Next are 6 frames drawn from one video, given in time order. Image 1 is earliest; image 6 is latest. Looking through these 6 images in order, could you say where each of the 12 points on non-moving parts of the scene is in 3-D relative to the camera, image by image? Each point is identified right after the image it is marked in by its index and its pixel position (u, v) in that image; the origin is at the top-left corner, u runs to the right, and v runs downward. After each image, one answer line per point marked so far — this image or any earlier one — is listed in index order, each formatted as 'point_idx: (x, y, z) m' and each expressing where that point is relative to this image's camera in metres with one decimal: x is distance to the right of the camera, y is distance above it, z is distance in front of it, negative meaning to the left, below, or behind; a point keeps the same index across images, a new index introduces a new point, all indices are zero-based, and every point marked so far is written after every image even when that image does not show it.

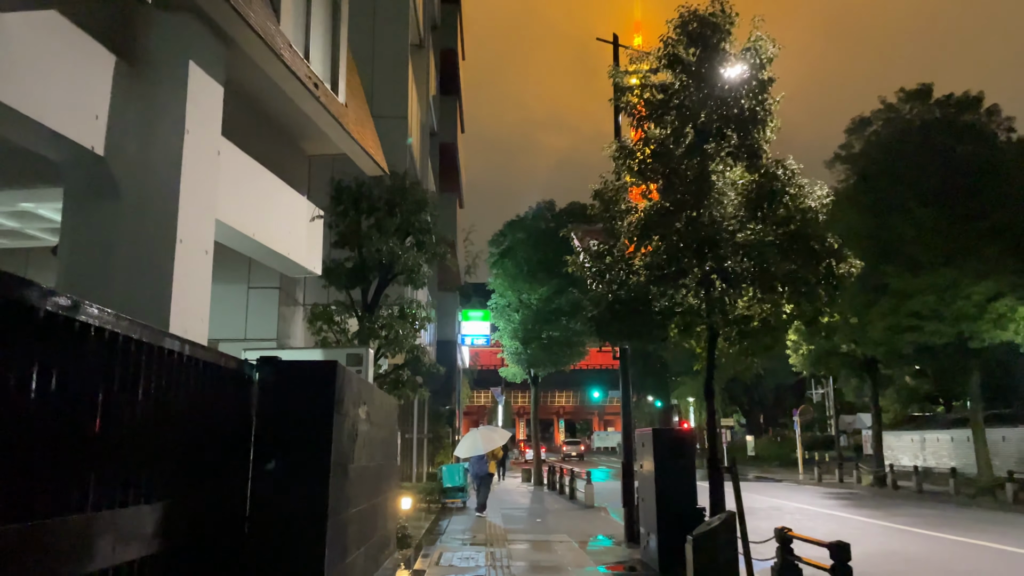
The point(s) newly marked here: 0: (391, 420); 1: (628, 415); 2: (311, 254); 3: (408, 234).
0: (-1.7, -1.8, +9.8) m
1: (+2.4, -2.6, +14.6) m
2: (-3.0, +0.5, +10.5) m
3: (-2.1, +1.1, +14.1) m
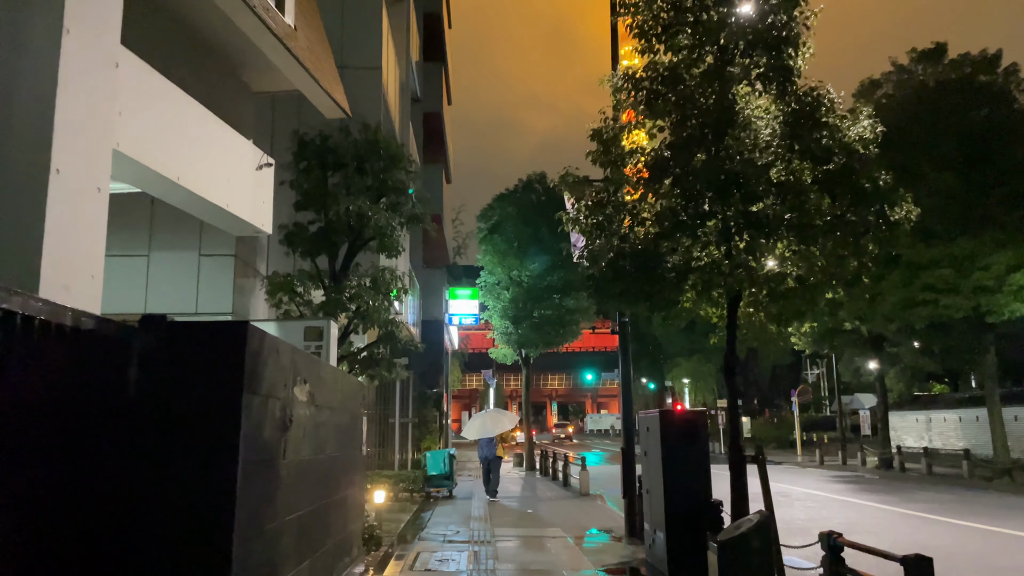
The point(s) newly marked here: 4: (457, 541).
0: (-1.9, -1.3, +8.3) m
1: (+2.2, -2.0, +13.1) m
2: (-3.2, +1.0, +8.9) m
3: (-2.3, +1.7, +12.5) m
4: (-1.0, -4.5, +12.4) m
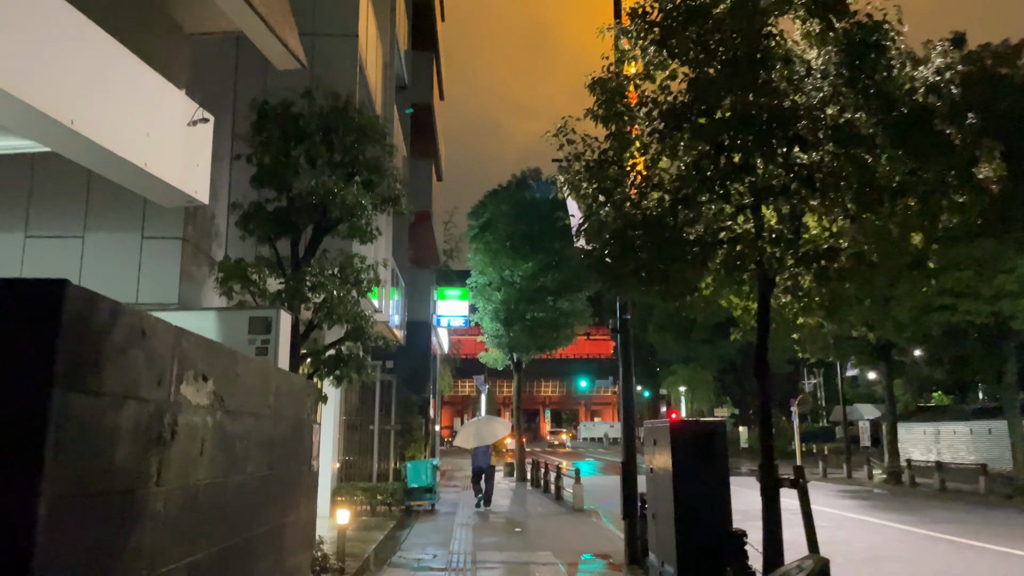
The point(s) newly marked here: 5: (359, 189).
0: (-2.1, -1.1, +6.7) m
1: (+2.0, -1.9, +11.6) m
2: (-3.4, +1.2, +7.4) m
3: (-2.5, +1.9, +11.0) m
4: (-1.2, -4.4, +10.9) m
5: (-2.4, +1.5, +10.9) m
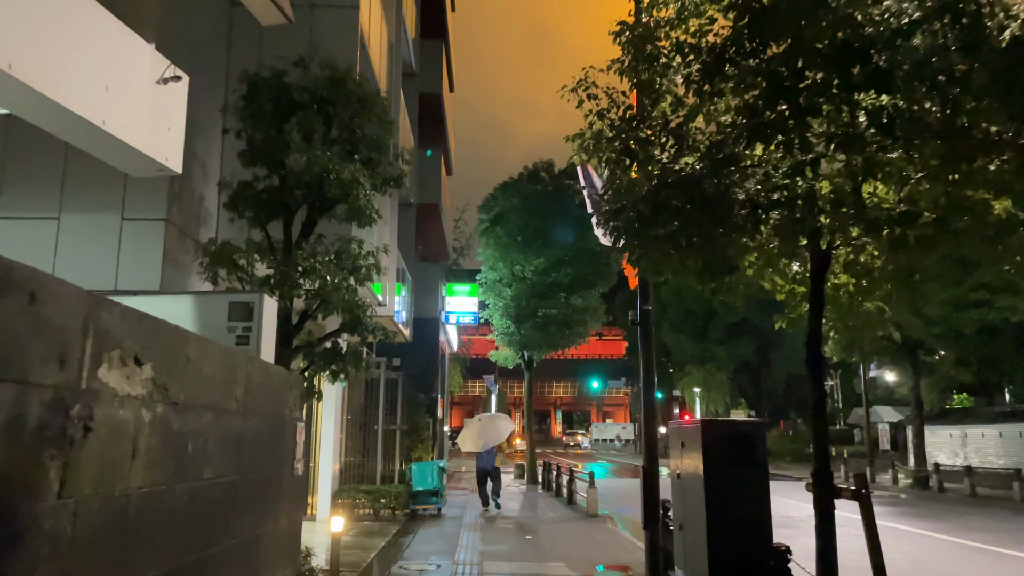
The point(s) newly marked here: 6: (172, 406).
0: (-2.0, -0.9, +5.9) m
1: (+2.1, -1.7, +10.7) m
2: (-3.3, +1.4, +6.5) m
3: (-2.4, +2.1, +10.1) m
4: (-1.1, -4.2, +10.0) m
5: (-2.2, +1.7, +10.0) m
6: (-1.9, -0.6, +3.8) m
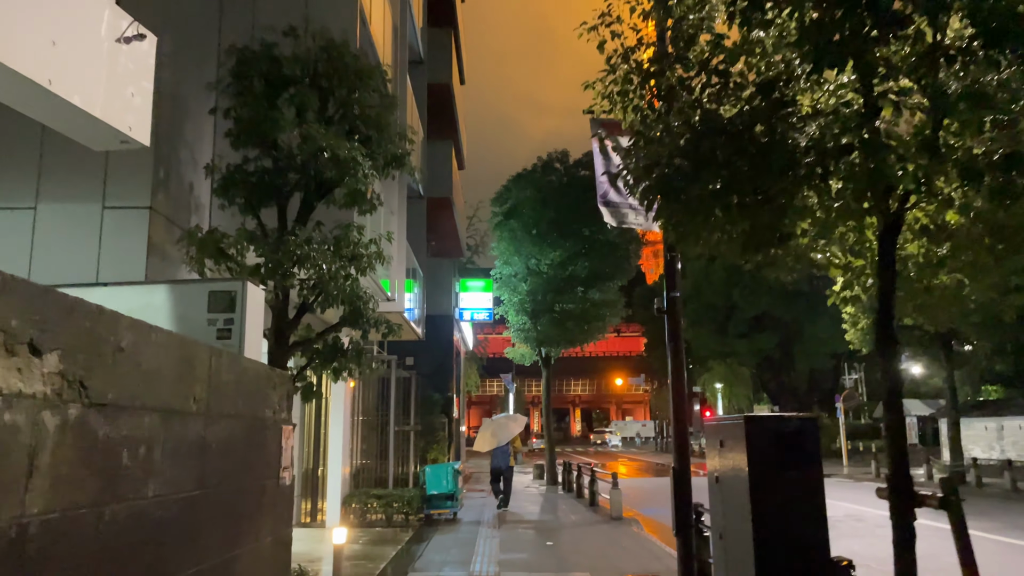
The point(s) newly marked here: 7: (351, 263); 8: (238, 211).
0: (-1.9, -0.8, +5.1) m
1: (+2.4, -1.5, +9.8) m
2: (-3.2, +1.5, +5.7) m
3: (-2.2, +2.2, +9.3) m
4: (-0.8, -4.0, +9.2) m
5: (-2.1, +1.9, +9.2) m
6: (-1.8, -0.5, +3.0) m
7: (-2.1, +0.3, +9.1) m
8: (-3.7, +1.0, +9.5) m
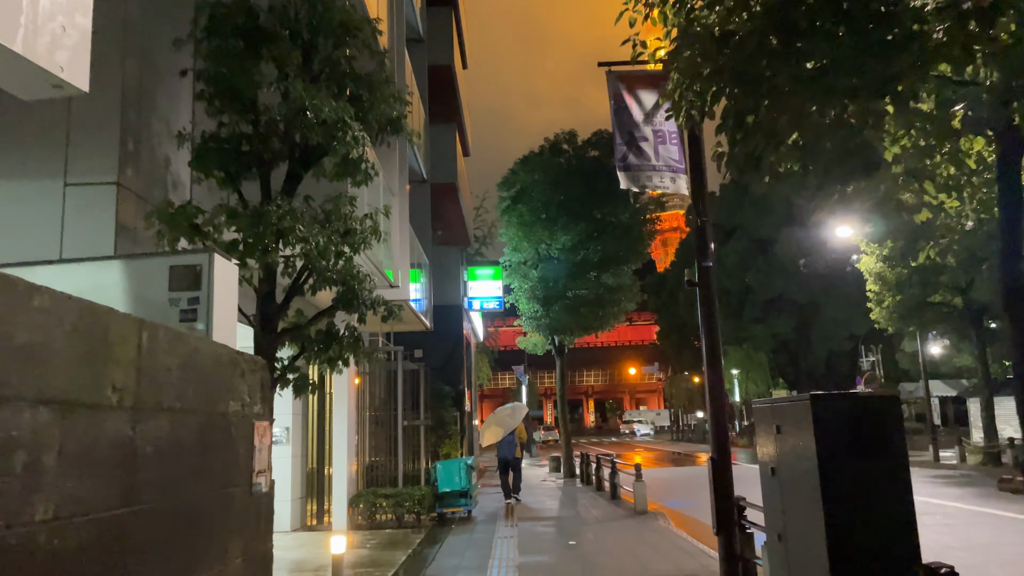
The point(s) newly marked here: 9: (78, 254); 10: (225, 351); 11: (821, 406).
0: (-1.8, -0.6, +4.1) m
1: (+2.6, -1.1, +8.7) m
2: (-3.1, +1.7, +4.8) m
3: (-2.1, +2.4, +8.3) m
4: (-0.5, -3.7, +8.2) m
5: (-2.0, +2.1, +8.2) m
6: (-1.7, -0.3, +2.0) m
7: (-1.9, +0.6, +8.1) m
8: (-3.6, +1.3, +8.5) m
9: (-4.9, +0.4, +7.9) m
10: (-1.7, -0.4, +4.4) m
11: (+2.3, -0.9, +5.2) m
